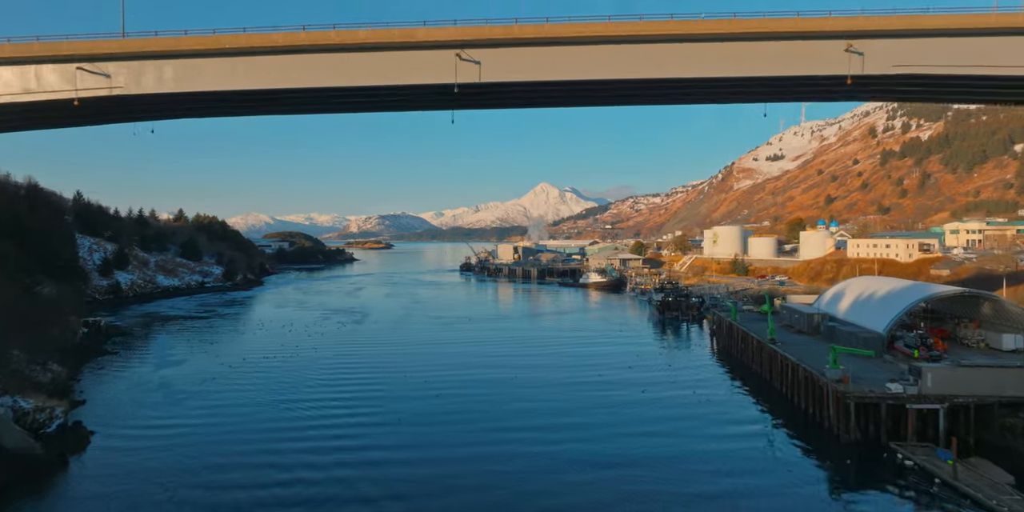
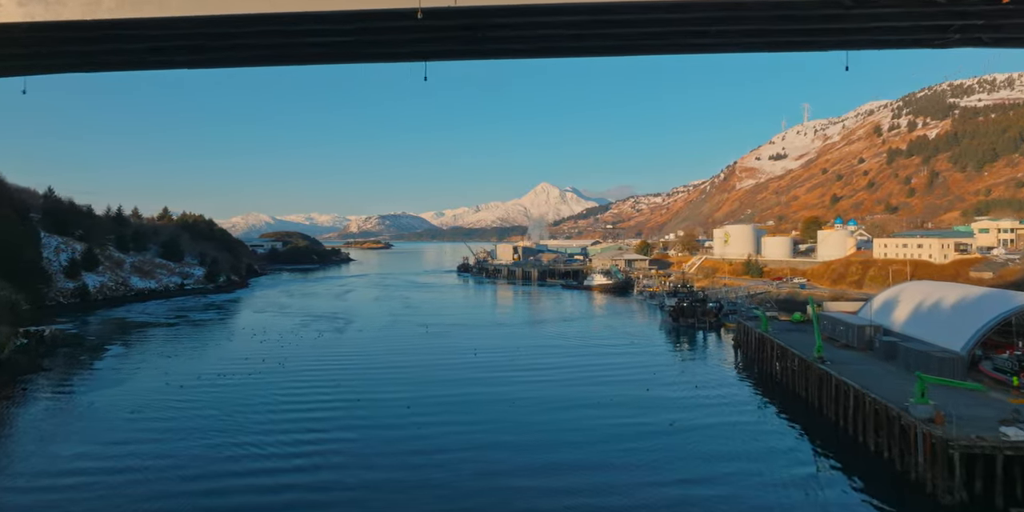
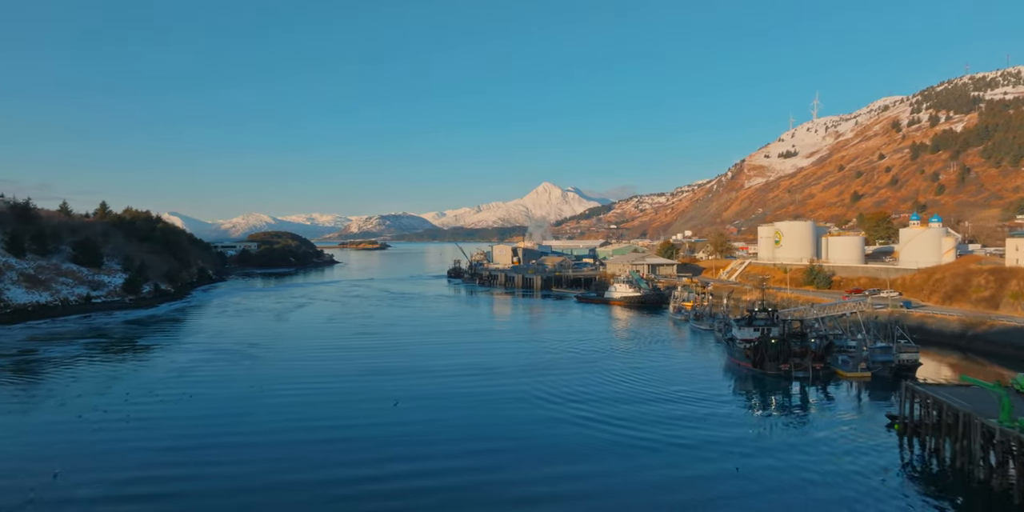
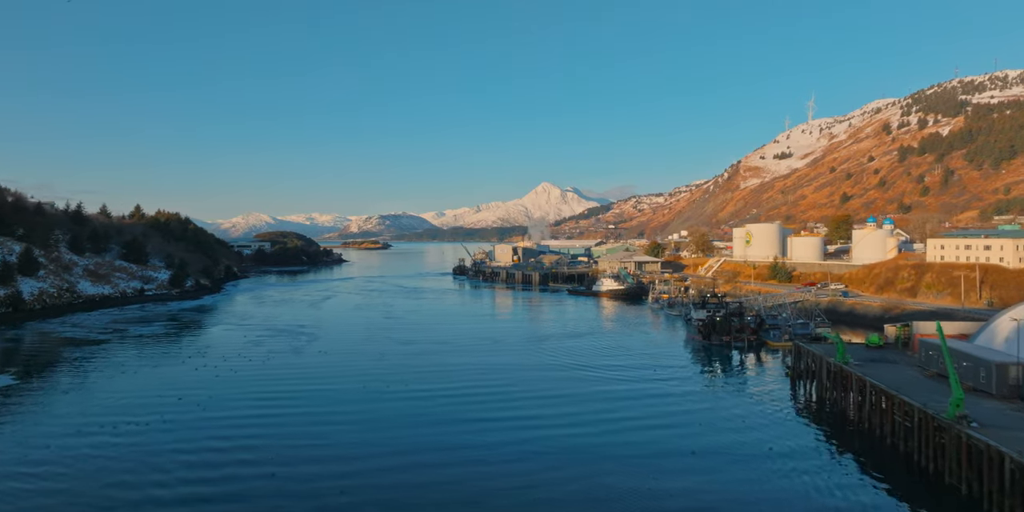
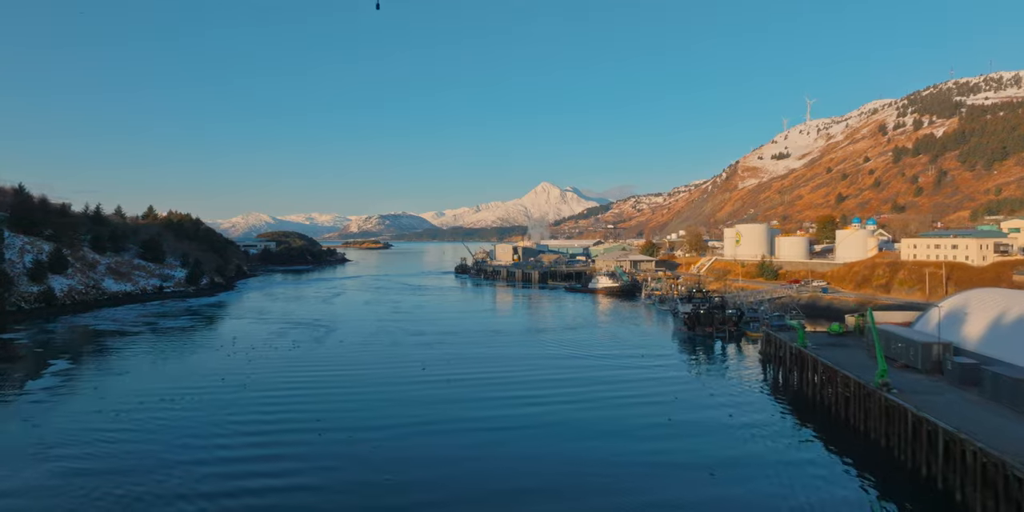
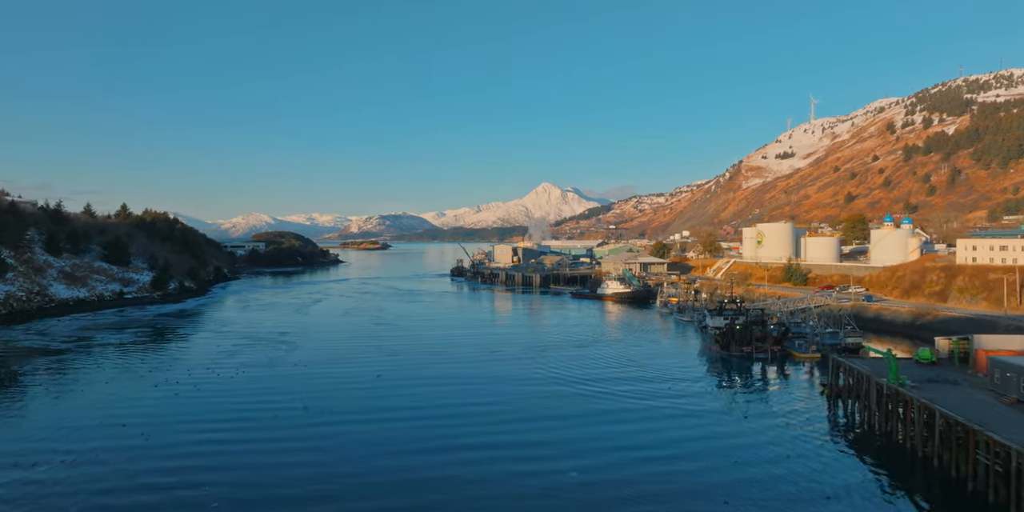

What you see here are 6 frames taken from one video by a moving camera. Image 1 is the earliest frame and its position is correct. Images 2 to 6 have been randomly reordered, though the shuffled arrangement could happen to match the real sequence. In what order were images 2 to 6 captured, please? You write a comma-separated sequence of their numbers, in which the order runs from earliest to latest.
2, 5, 4, 6, 3
